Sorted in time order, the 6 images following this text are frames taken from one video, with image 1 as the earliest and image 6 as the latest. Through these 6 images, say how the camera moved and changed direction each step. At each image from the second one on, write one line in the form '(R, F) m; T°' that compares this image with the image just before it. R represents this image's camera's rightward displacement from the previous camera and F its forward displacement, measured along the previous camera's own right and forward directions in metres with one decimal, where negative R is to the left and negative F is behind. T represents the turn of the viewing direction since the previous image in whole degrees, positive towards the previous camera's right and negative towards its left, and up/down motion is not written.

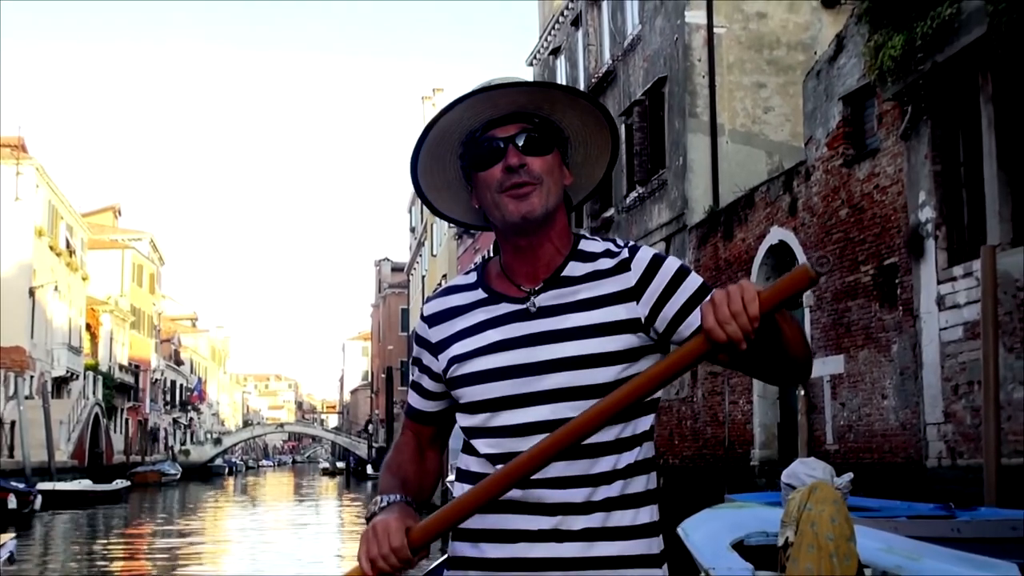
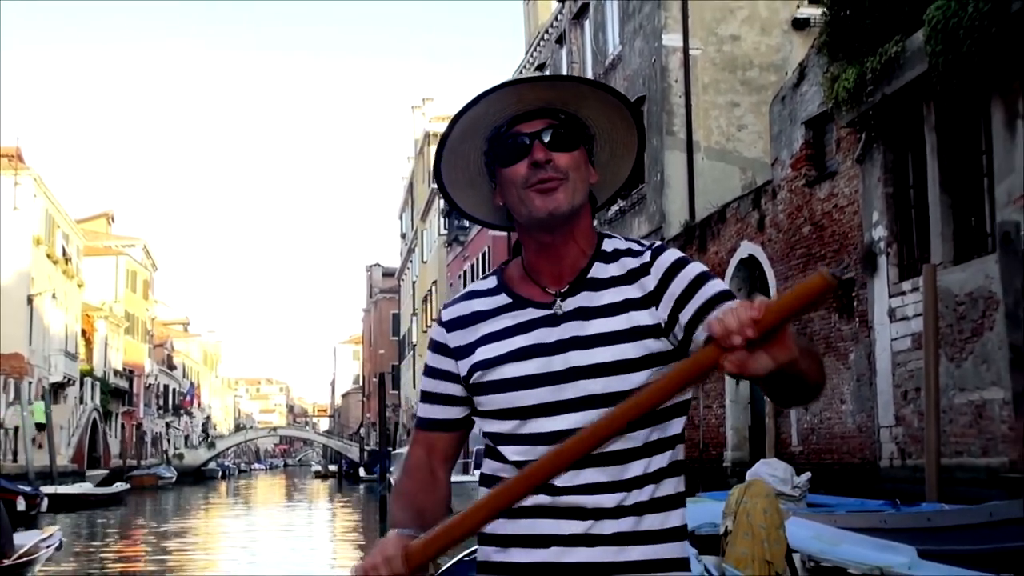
(+0.1, -0.8) m; 0°
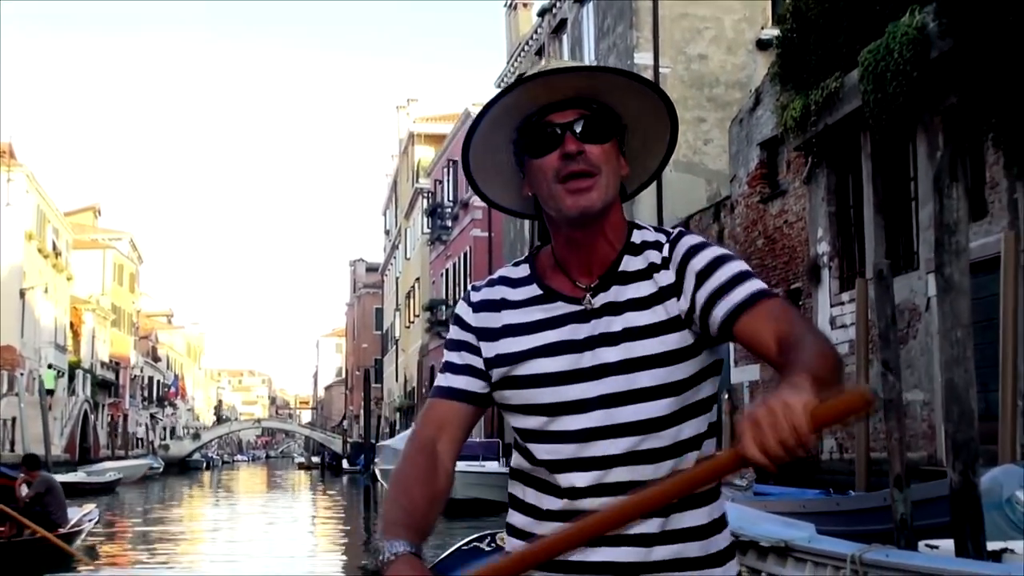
(+0.1, -1.1) m; +1°
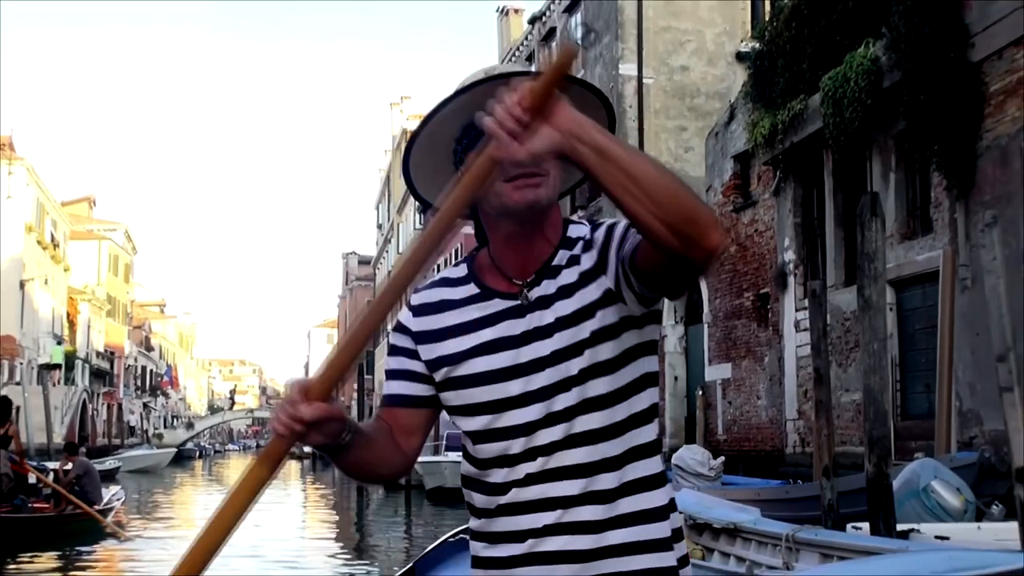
(0.0, -0.9) m; 0°
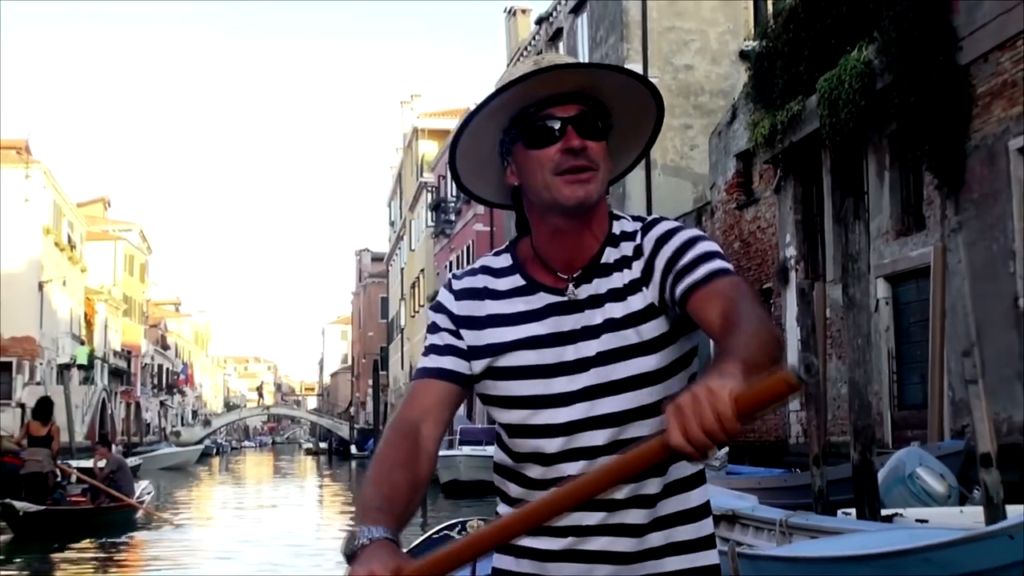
(0.0, -0.4) m; -1°
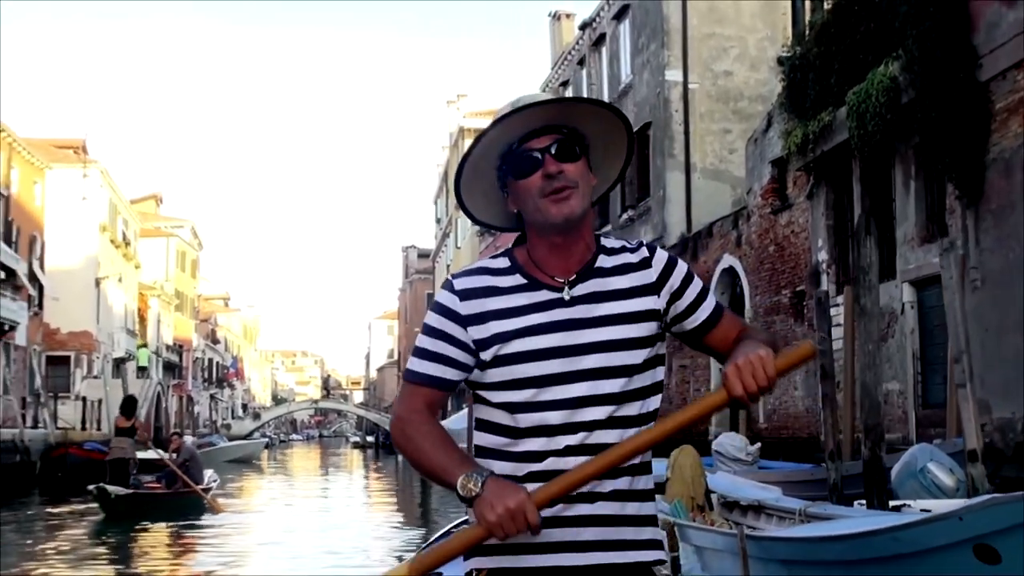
(0.0, -0.7) m; -2°
